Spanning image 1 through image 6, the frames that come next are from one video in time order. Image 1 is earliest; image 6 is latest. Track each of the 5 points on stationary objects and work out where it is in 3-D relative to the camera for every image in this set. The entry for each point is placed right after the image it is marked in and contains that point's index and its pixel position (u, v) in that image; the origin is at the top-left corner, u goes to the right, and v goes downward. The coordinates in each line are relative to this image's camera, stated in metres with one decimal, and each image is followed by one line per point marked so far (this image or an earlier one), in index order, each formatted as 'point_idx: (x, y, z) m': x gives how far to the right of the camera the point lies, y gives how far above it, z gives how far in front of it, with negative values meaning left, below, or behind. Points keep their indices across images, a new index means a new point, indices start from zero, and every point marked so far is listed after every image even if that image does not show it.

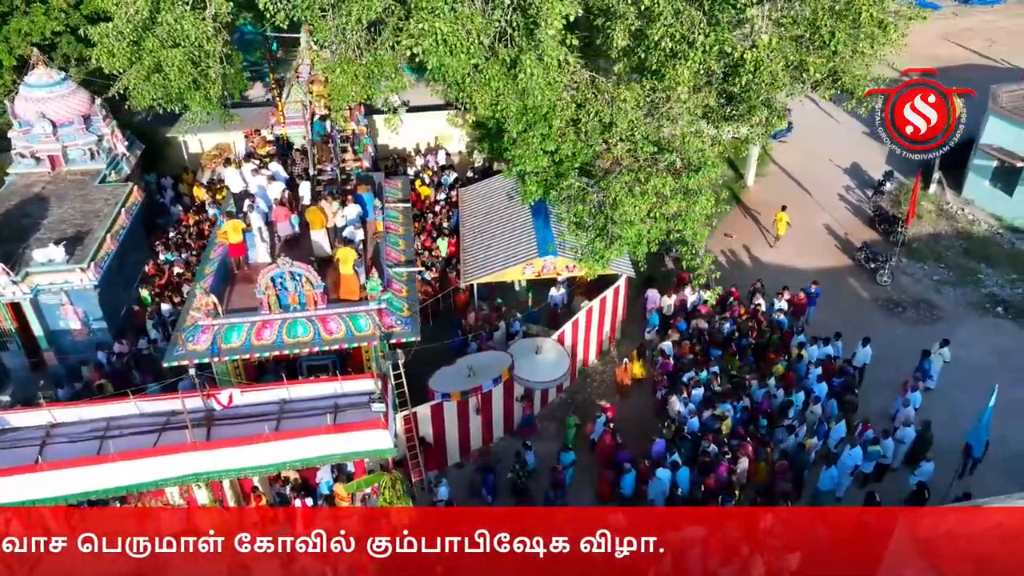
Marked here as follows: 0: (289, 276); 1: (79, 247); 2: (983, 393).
0: (-4.0, +0.2, +13.9) m
1: (-8.9, +0.8, +16.1) m
2: (+9.9, -2.2, +16.4) m
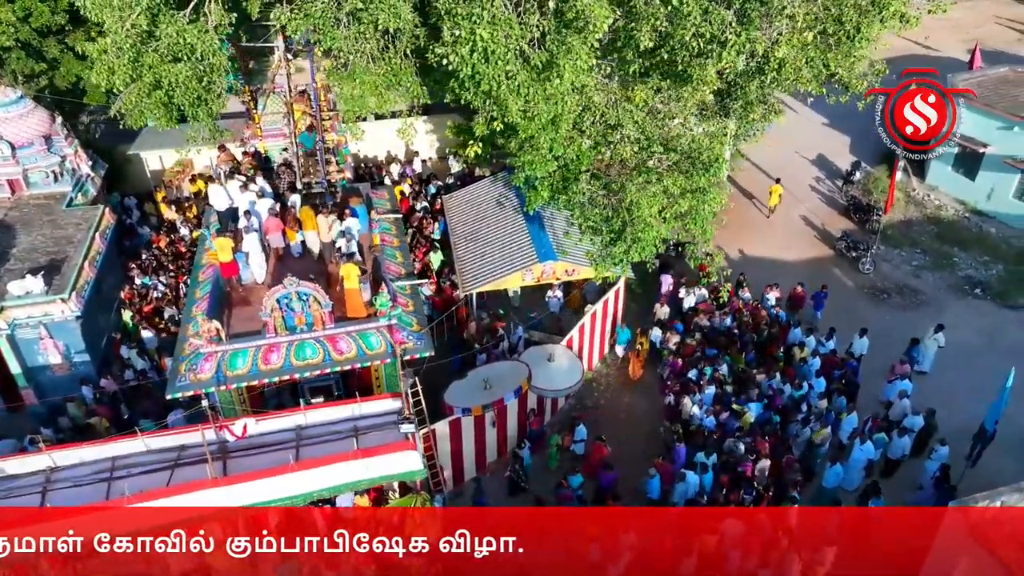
0: (-3.7, -0.1, +13.4) m
1: (-8.8, +0.2, +15.1) m
2: (+10.0, -1.9, +16.9) m
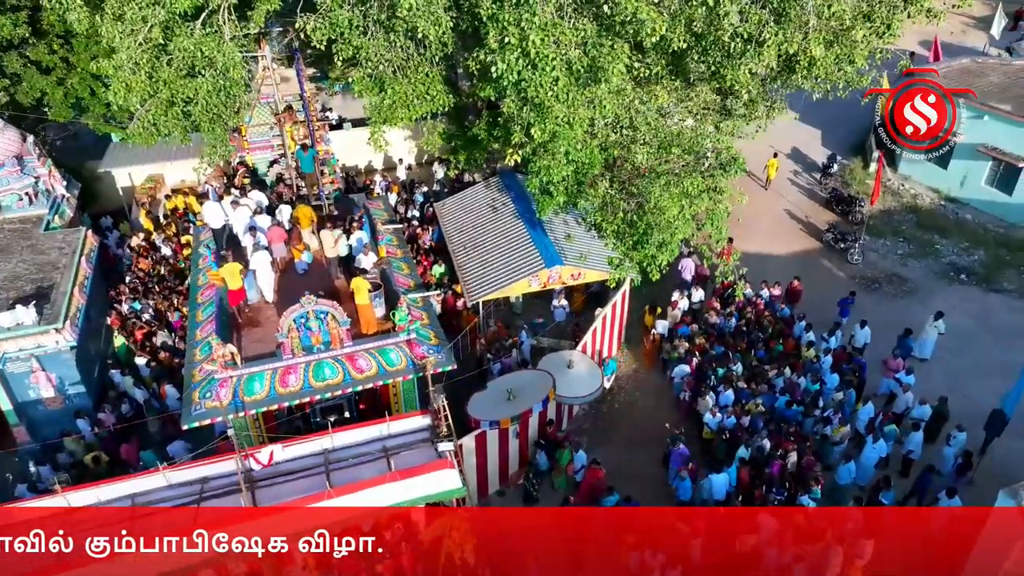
0: (-3.3, -0.4, +12.9) m
1: (-8.5, -0.3, +14.3) m
2: (+10.2, -1.6, +17.4) m
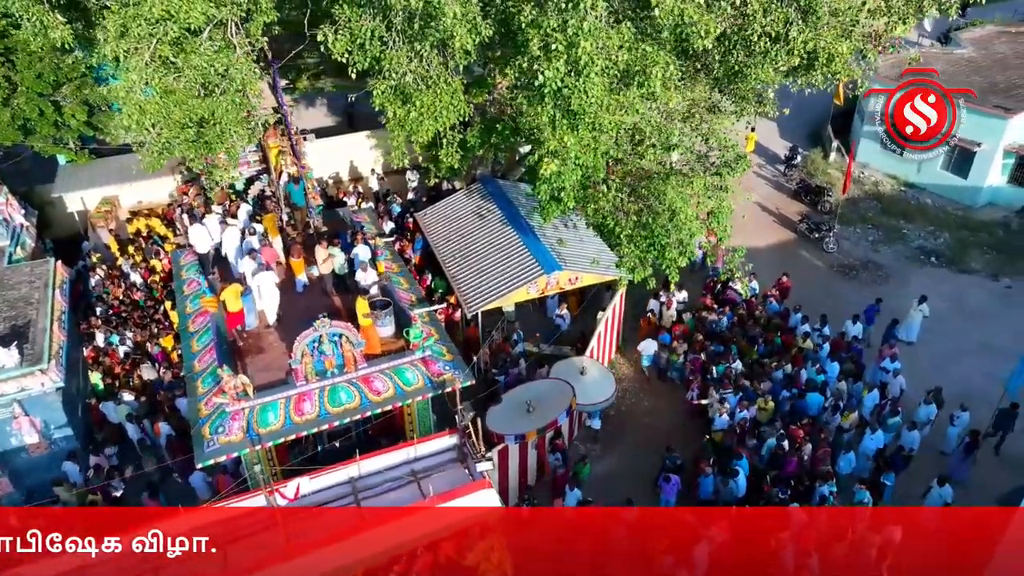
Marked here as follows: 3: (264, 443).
0: (-2.9, -0.8, +12.3) m
1: (-8.2, -0.9, +13.3) m
2: (+10.2, -1.2, +18.0) m
3: (-3.8, -2.4, +11.9) m
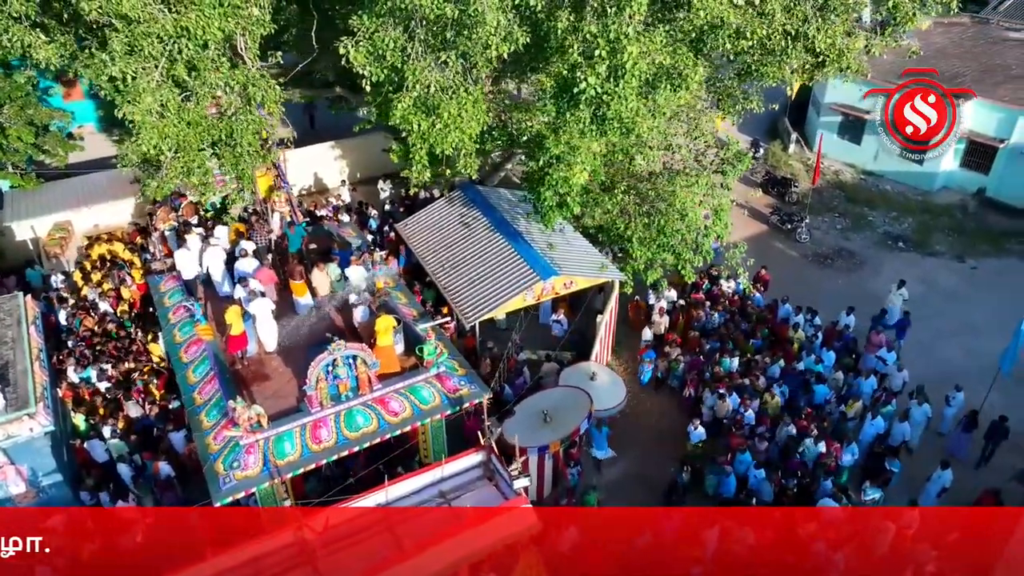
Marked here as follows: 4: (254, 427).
0: (-2.6, -1.1, +11.8) m
1: (-8.0, -1.6, +12.3) m
2: (+10.0, -0.8, +18.6) m
3: (-3.3, -2.7, +11.3) m
4: (-3.8, -2.0, +11.5) m
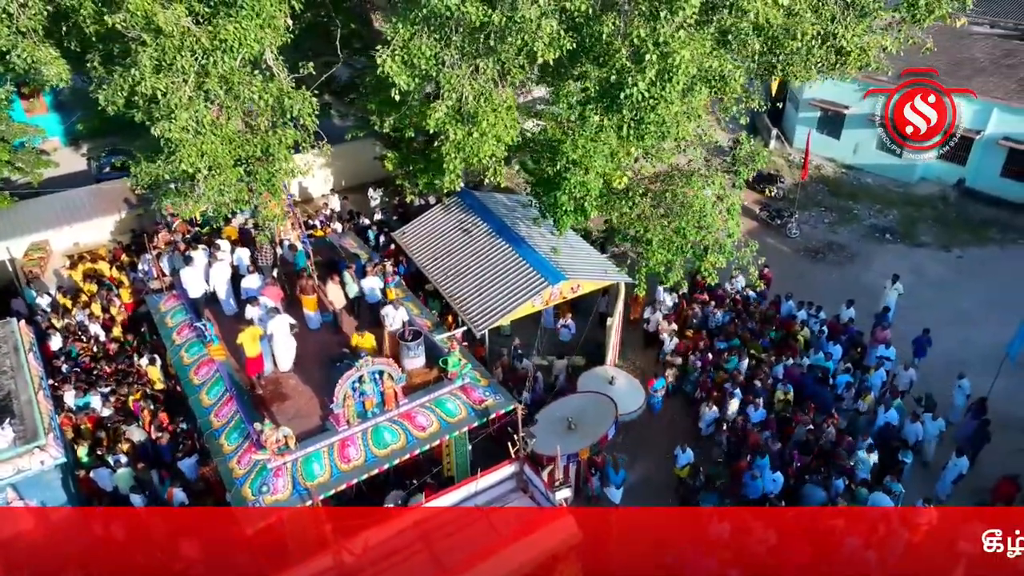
0: (-2.2, -1.3, +11.5) m
1: (-7.5, -2.0, +11.7) m
2: (+10.1, -0.5, +19.0) m
3: (-2.8, -3.0, +11.0) m
4: (-3.3, -2.3, +11.1) m
